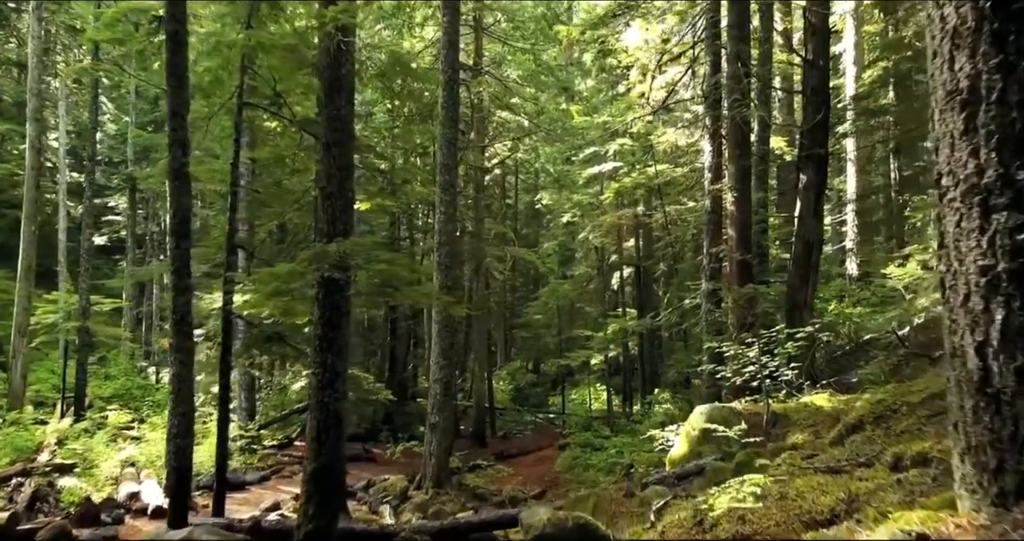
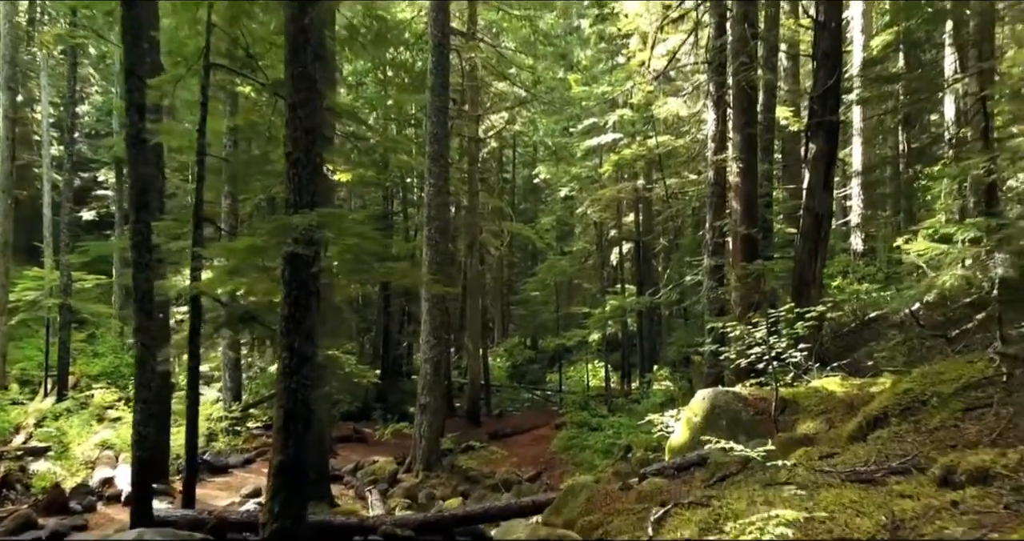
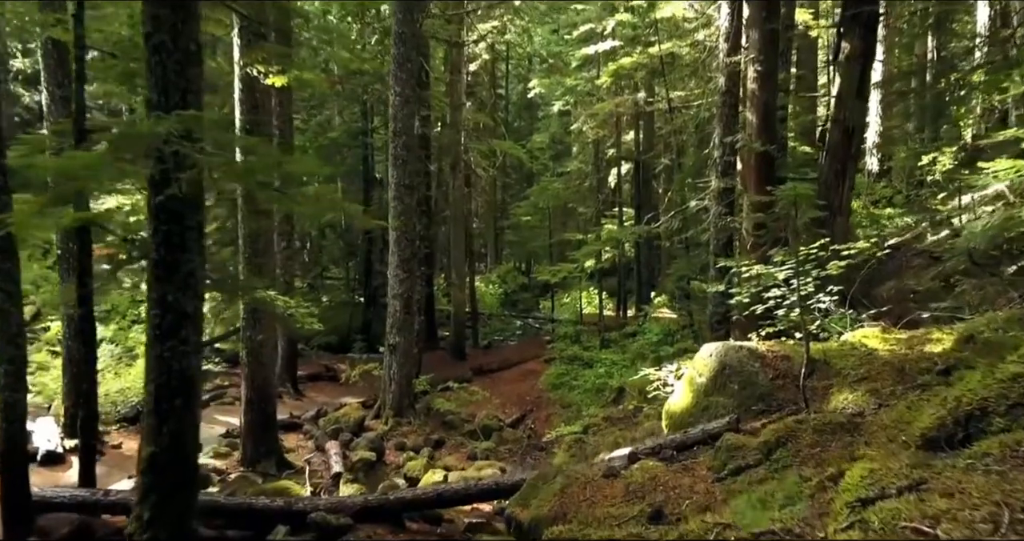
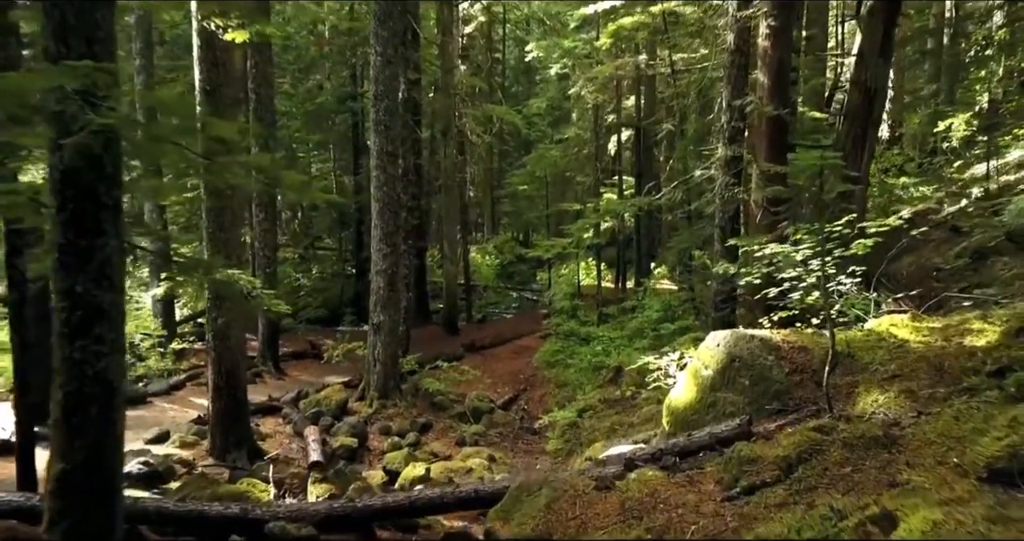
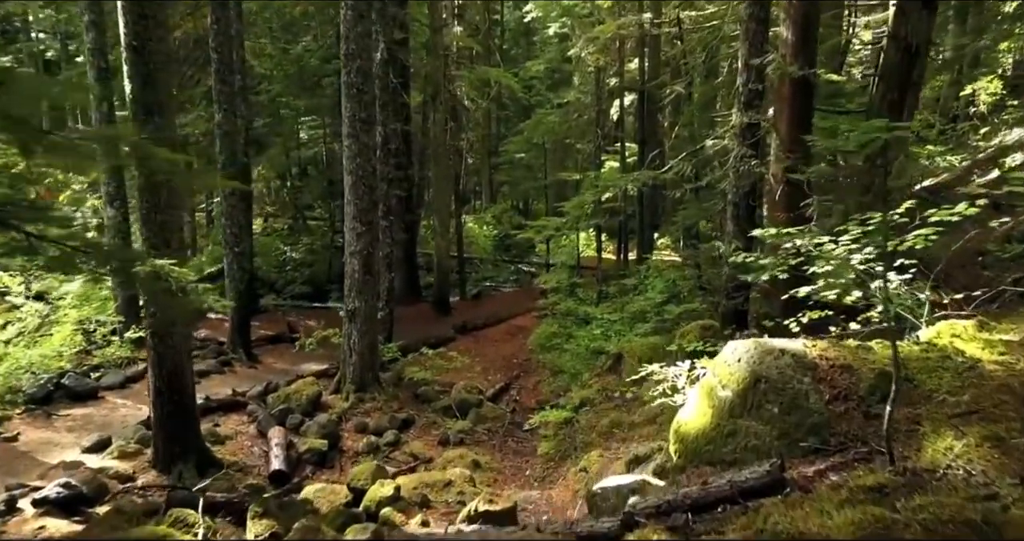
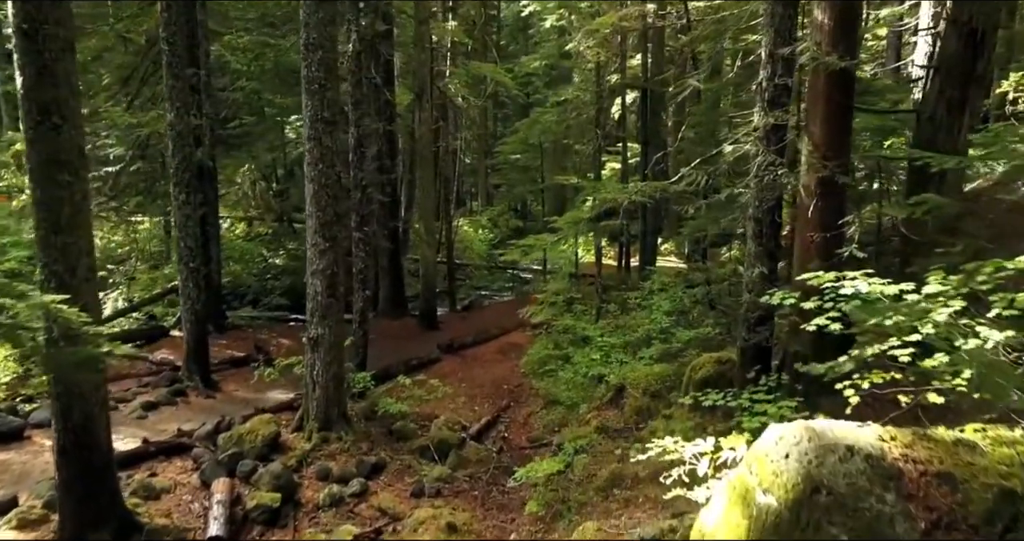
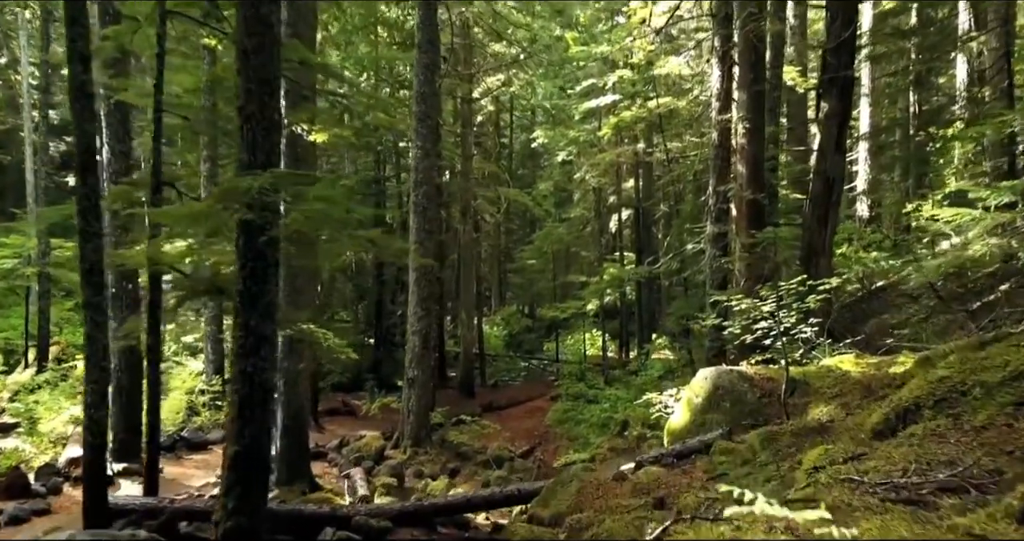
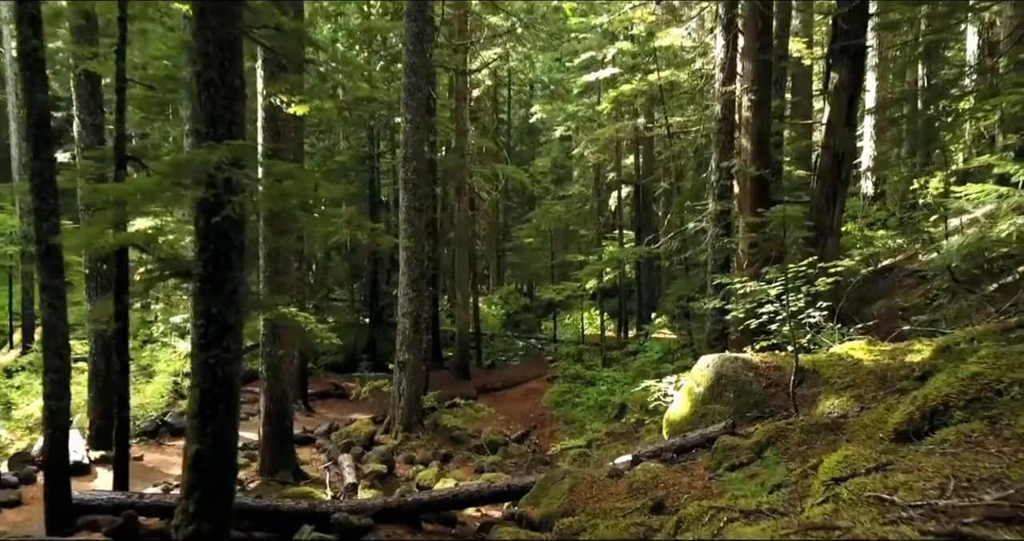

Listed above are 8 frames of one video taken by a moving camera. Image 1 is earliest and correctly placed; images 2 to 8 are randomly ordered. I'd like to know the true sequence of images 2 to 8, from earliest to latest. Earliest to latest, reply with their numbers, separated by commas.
2, 7, 8, 3, 4, 5, 6
